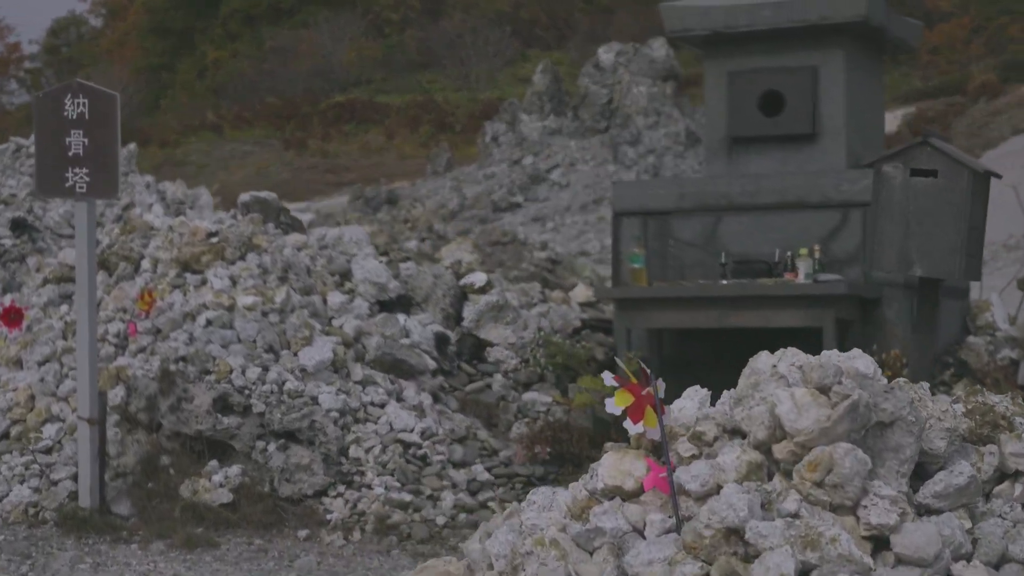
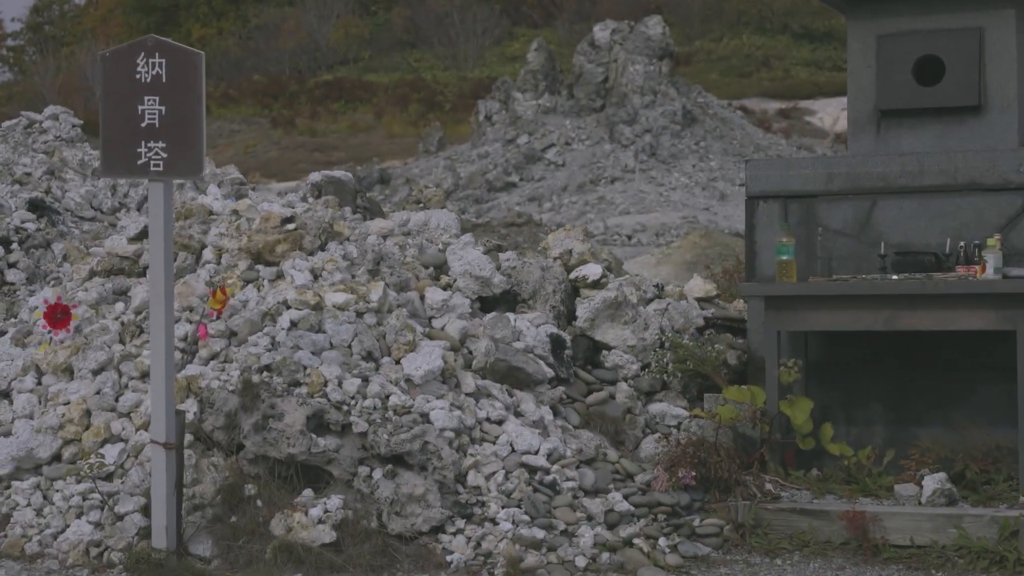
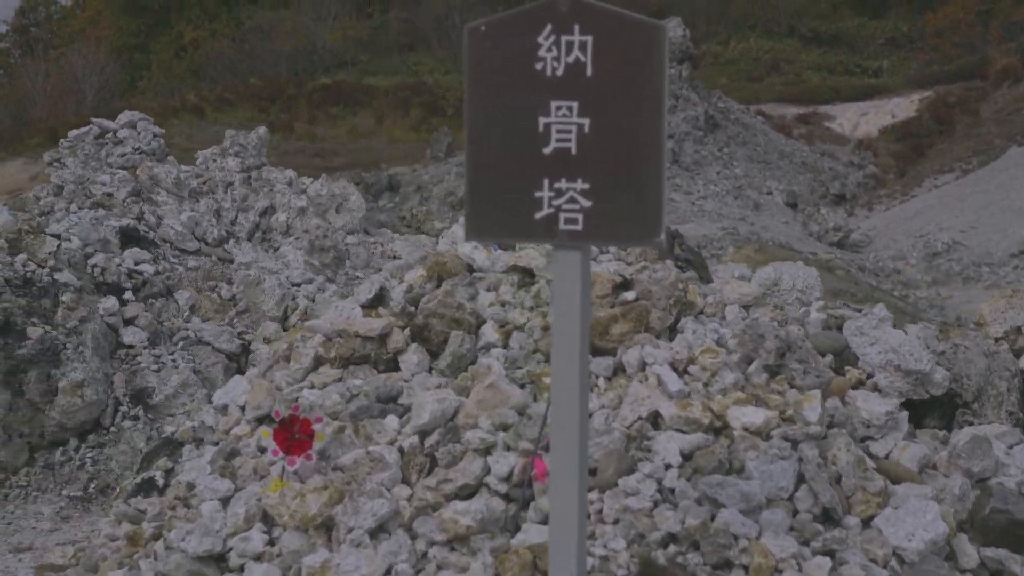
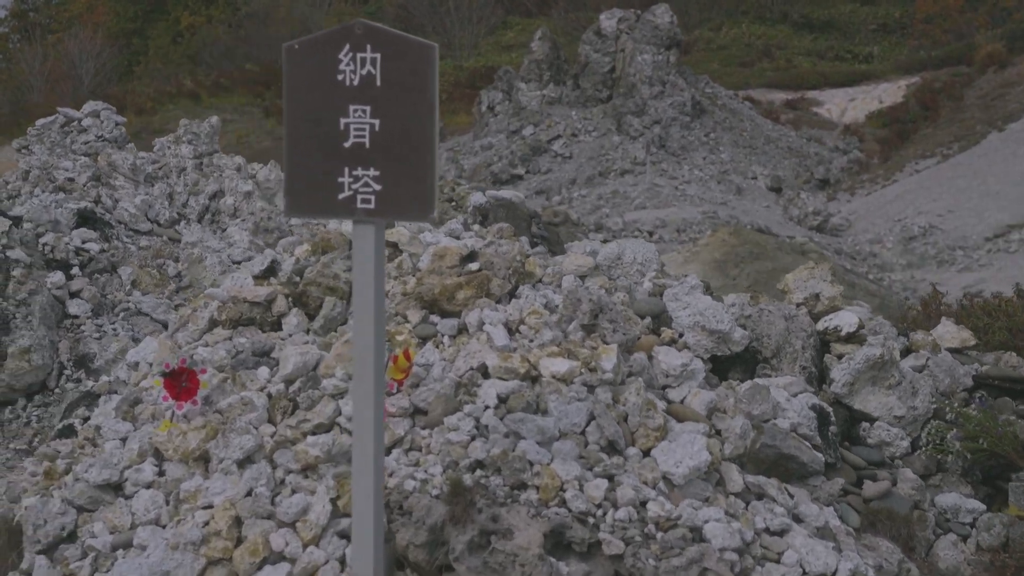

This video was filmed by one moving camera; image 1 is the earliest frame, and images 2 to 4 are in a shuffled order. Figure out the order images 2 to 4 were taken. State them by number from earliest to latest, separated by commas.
2, 4, 3
